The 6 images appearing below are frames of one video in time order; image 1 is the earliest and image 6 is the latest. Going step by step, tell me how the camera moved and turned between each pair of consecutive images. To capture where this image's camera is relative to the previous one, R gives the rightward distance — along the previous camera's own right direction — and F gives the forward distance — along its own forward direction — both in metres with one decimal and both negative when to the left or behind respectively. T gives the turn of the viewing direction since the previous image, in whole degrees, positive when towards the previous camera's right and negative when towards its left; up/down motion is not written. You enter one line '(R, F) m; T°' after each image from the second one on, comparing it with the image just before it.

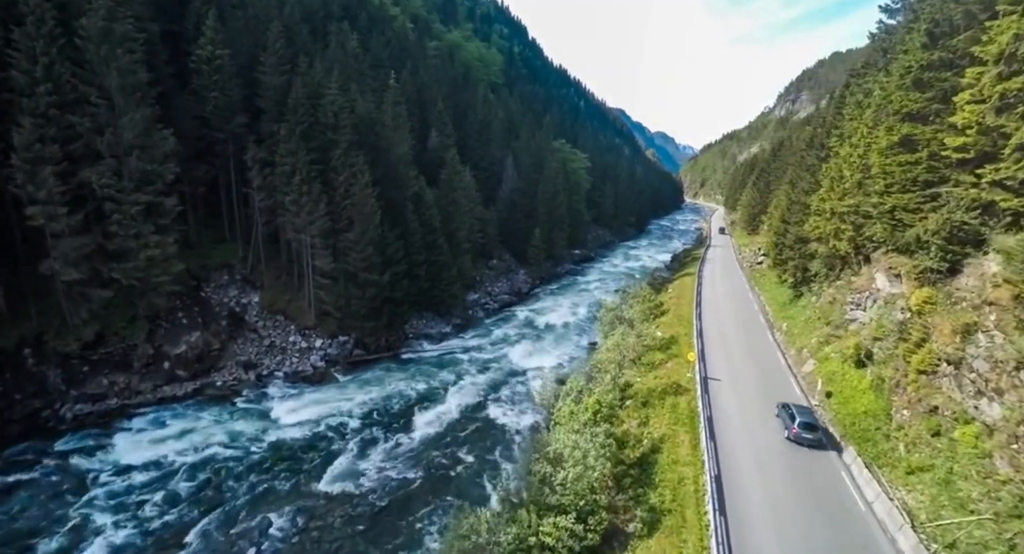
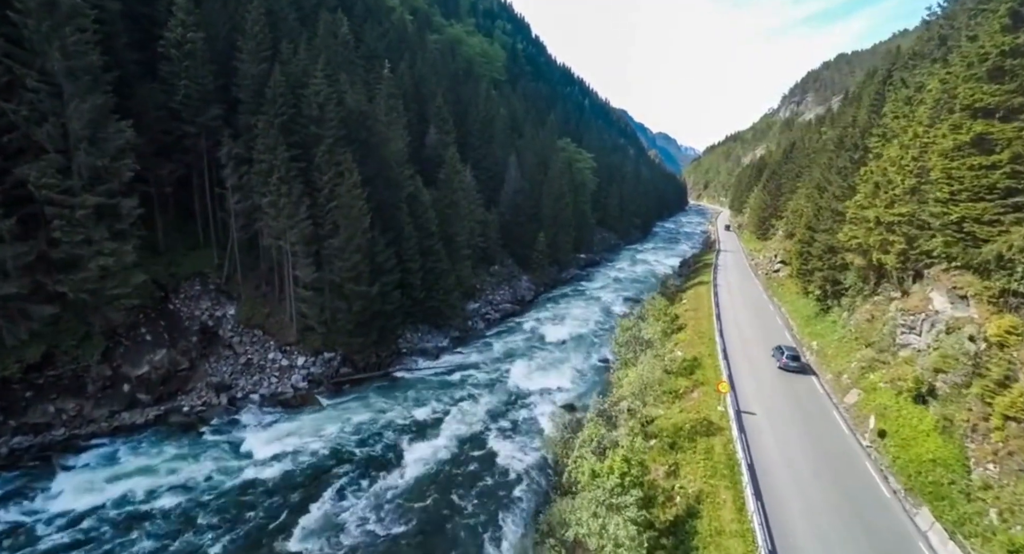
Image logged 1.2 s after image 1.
(-0.2, +3.0) m; 0°
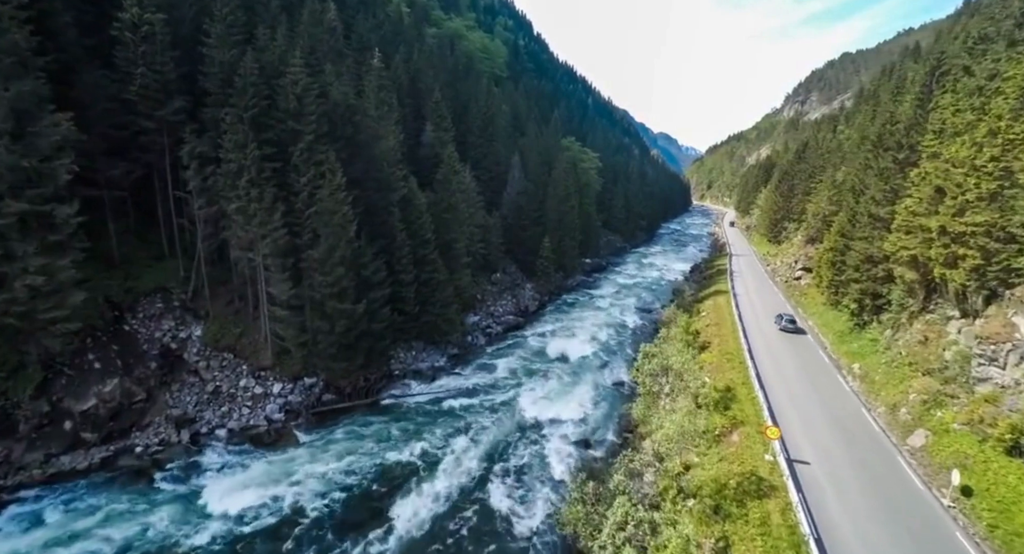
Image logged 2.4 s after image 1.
(-0.3, +3.4) m; 0°
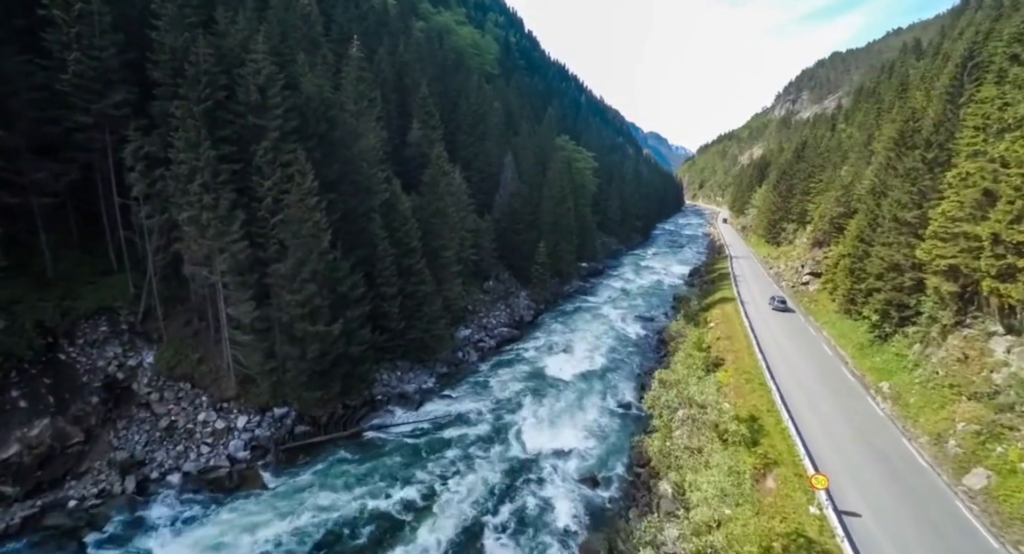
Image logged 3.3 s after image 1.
(-0.2, +2.8) m; +1°
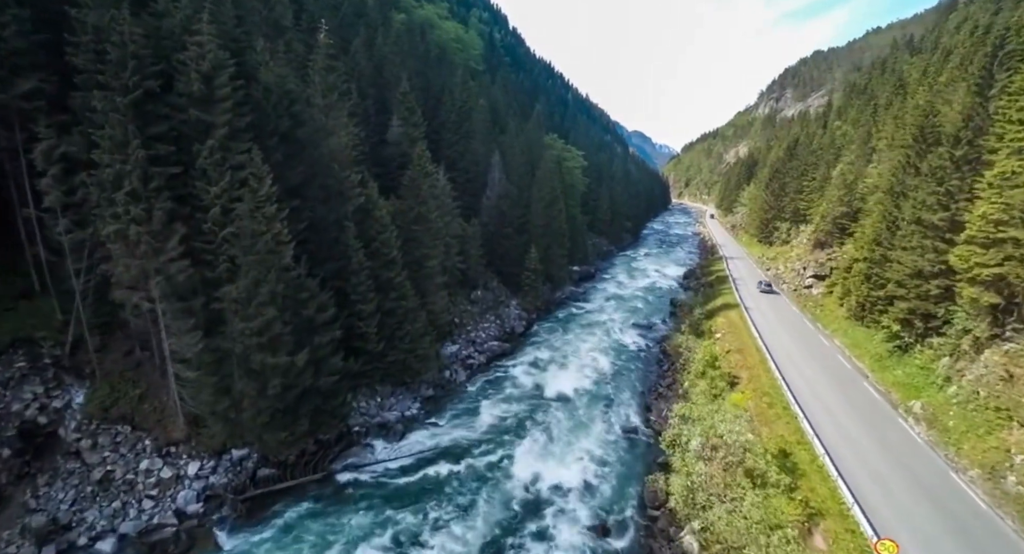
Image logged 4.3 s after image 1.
(-0.3, +2.9) m; +2°
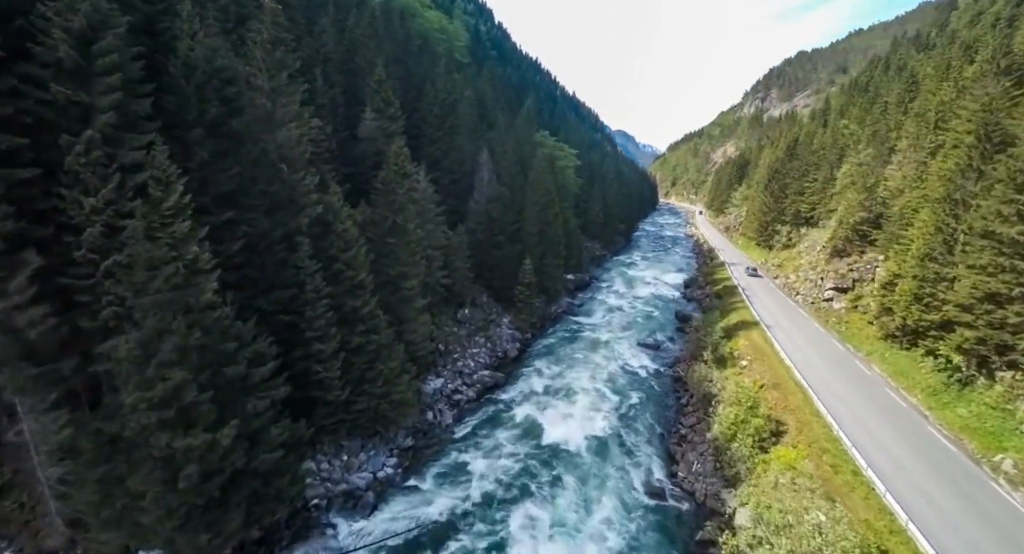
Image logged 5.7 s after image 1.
(-0.6, +4.8) m; +2°
